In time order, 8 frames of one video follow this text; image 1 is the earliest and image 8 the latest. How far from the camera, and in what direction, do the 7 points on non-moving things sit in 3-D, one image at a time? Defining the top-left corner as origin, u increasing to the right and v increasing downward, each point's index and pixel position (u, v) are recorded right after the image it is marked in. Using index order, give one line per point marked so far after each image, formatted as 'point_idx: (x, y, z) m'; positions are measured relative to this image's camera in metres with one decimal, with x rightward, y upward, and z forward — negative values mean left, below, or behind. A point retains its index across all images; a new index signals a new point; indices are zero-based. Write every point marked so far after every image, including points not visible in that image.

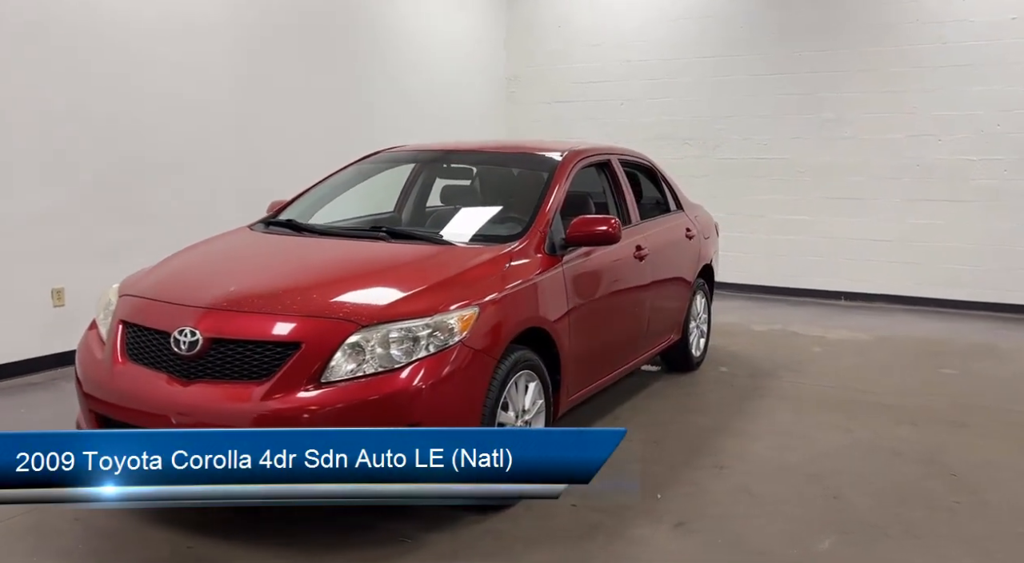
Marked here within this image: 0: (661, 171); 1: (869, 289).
0: (+0.9, +0.7, +5.0) m
1: (+3.8, -0.1, +8.6) m
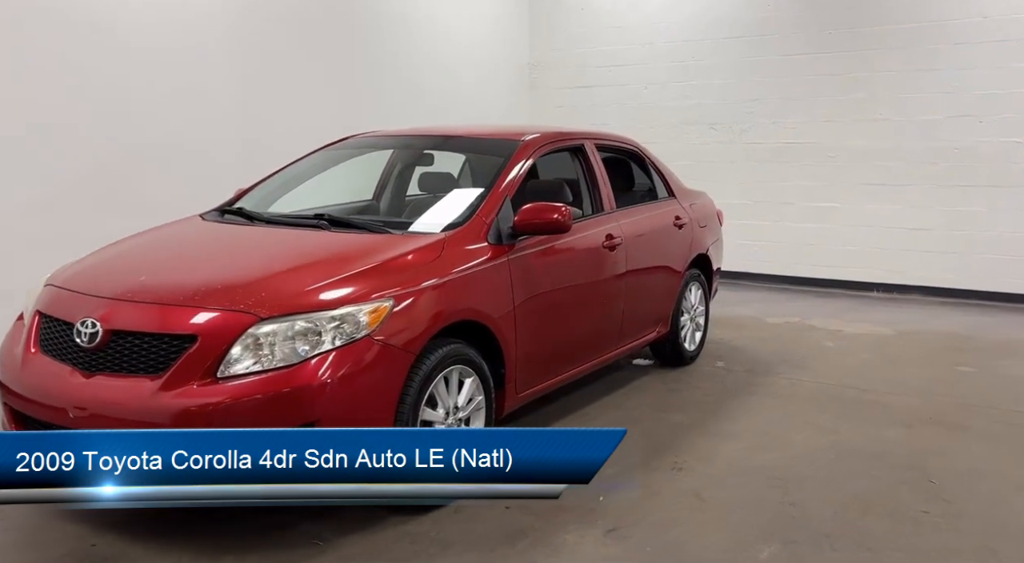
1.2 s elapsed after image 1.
0: (+0.8, +0.7, +4.8) m
1: (+3.9, 0.0, +8.1) m
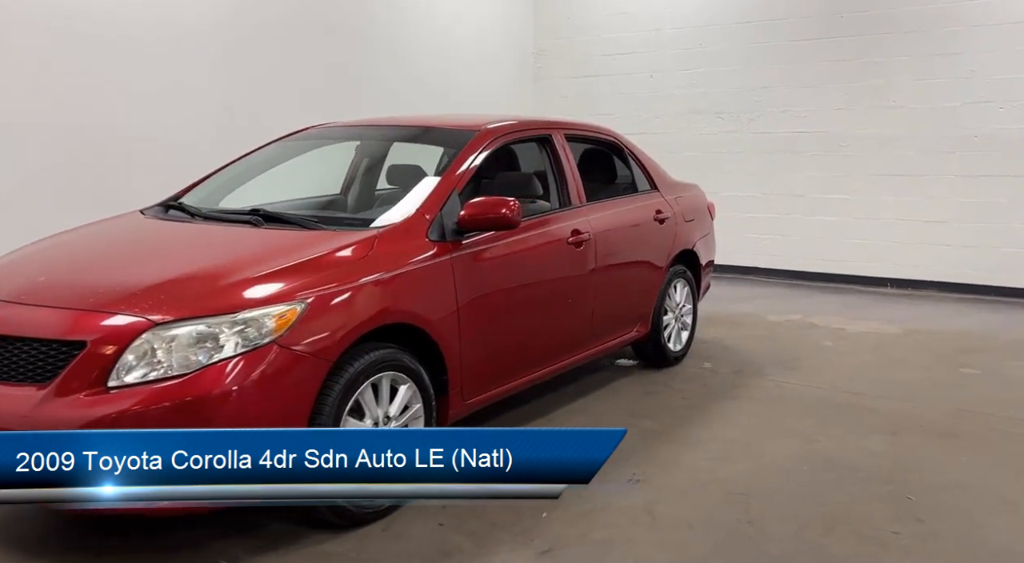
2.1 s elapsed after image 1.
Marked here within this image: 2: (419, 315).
0: (+0.6, +0.8, +4.6) m
1: (+3.9, +0.1, +7.8) m
2: (-0.3, -0.1, +2.8) m
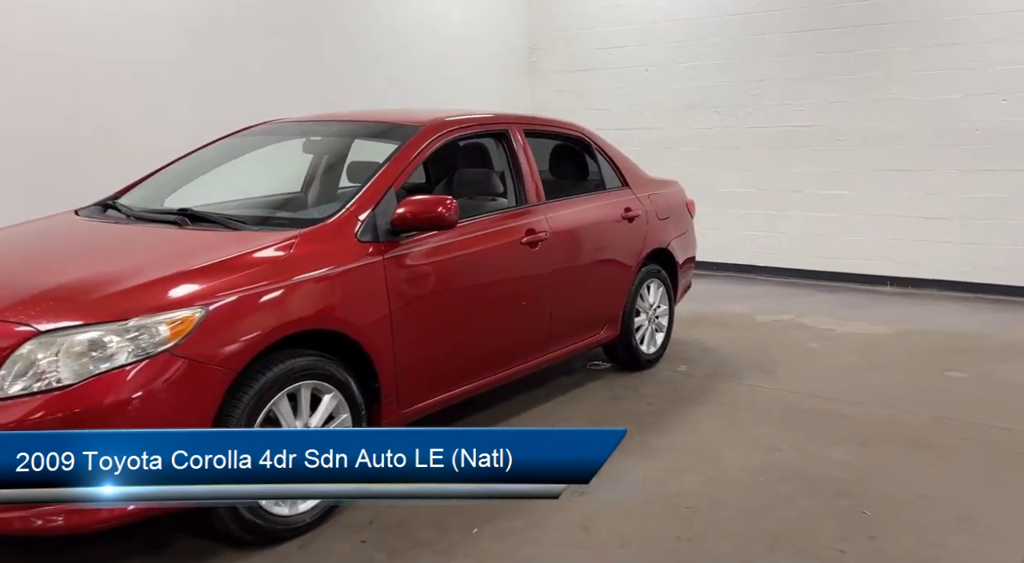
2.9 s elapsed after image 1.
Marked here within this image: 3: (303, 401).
0: (+0.4, +0.8, +4.4) m
1: (+3.8, +0.1, +7.6) m
2: (-0.5, -0.1, +2.7) m
3: (-0.7, -0.4, +2.5) m
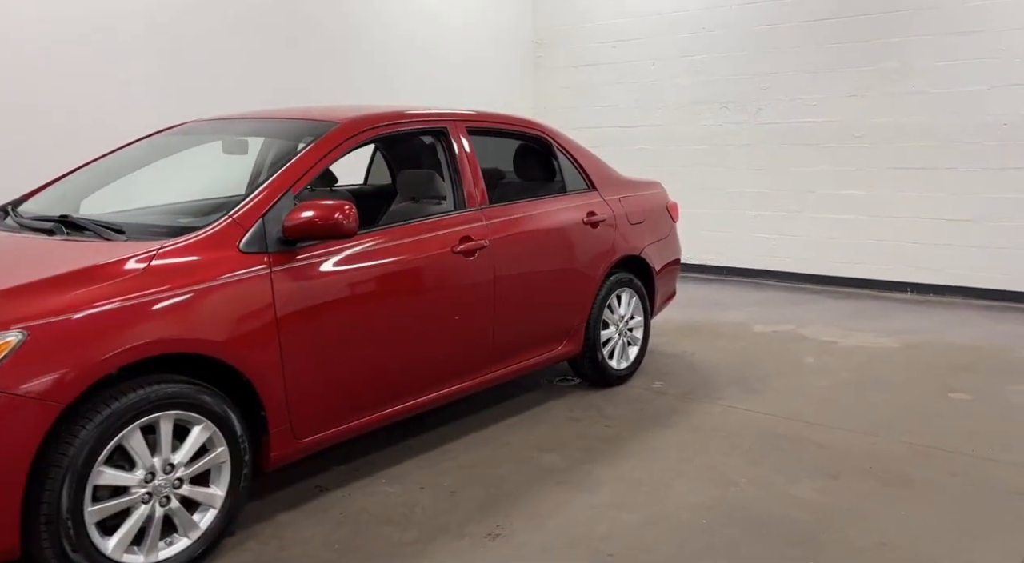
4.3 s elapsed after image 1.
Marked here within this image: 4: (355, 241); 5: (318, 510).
0: (+0.2, +0.7, +4.1) m
1: (+3.7, 0.0, +7.0) m
2: (-0.8, -0.2, +2.4) m
3: (-1.0, -0.4, +2.3) m
4: (-0.5, +0.1, +2.8) m
5: (-0.7, -0.8, +2.8) m
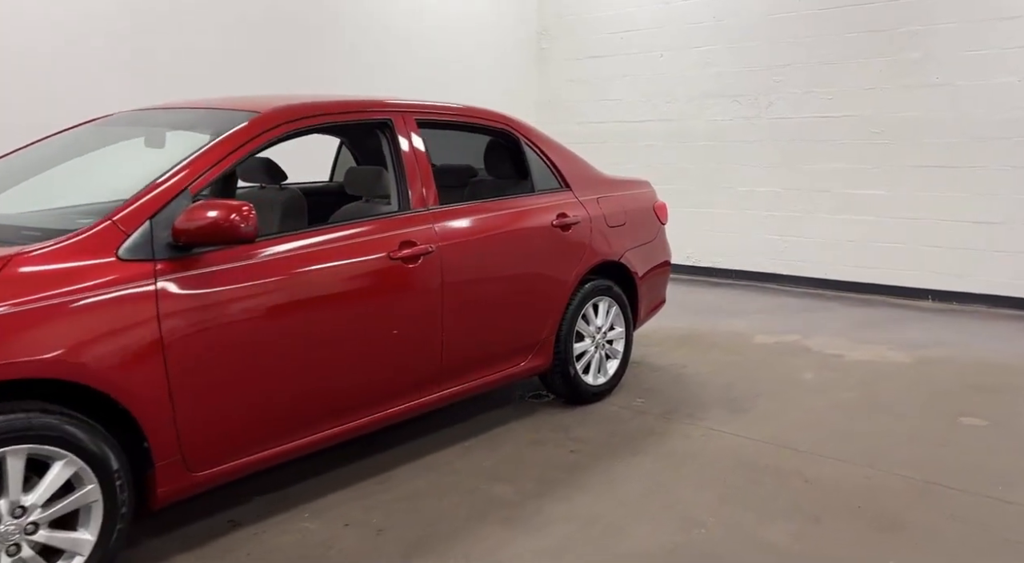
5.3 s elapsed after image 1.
0: (+0.1, +0.7, +3.7) m
1: (+3.7, 0.0, +6.6) m
2: (-1.1, -0.2, +2.1) m
3: (-1.2, -0.5, +1.9) m
4: (-0.7, +0.1, +2.5) m
5: (-0.9, -0.8, +2.4) m
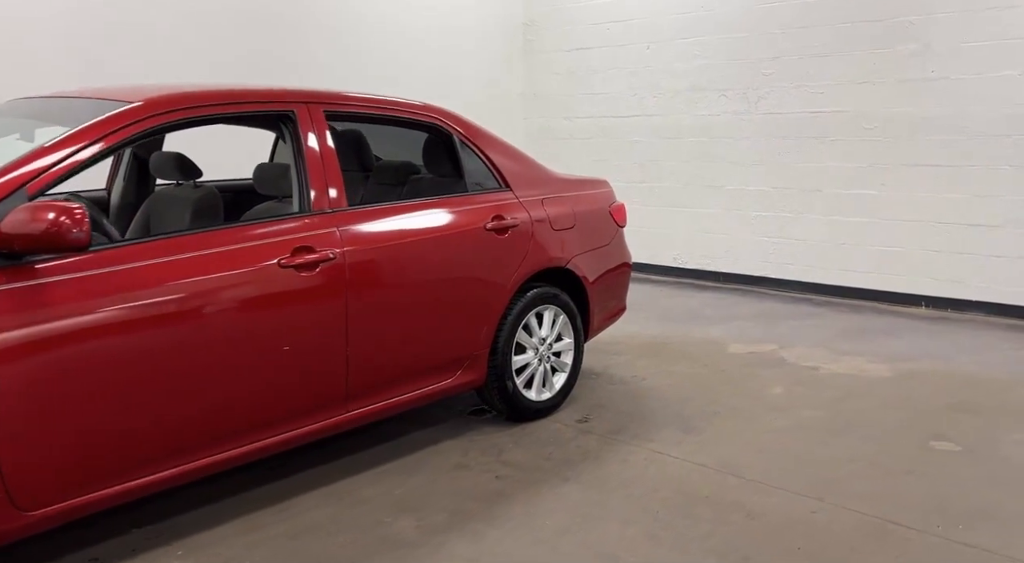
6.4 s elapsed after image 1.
0: (-0.2, +0.6, +3.4) m
1: (+3.4, -0.1, +6.2) m
2: (-1.4, -0.2, +1.8) m
3: (-1.5, -0.5, +1.7) m
4: (-1.0, +0.1, +2.2) m
5: (-1.2, -0.8, +2.2) m
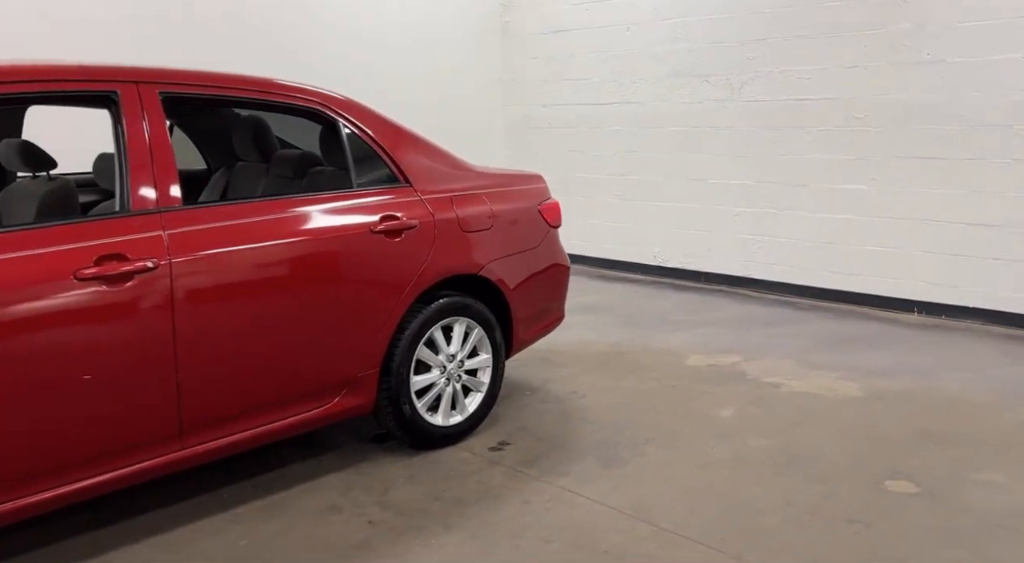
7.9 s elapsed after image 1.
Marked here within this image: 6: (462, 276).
0: (-0.6, +0.6, +3.0) m
1: (+3.1, -0.1, +5.7) m
2: (-1.8, -0.3, +1.4) m
3: (-1.9, -0.5, +1.3) m
4: (-1.4, 0.0, +1.8) m
5: (-1.6, -0.9, +1.8) m
6: (-0.2, 0.0, +3.2) m
